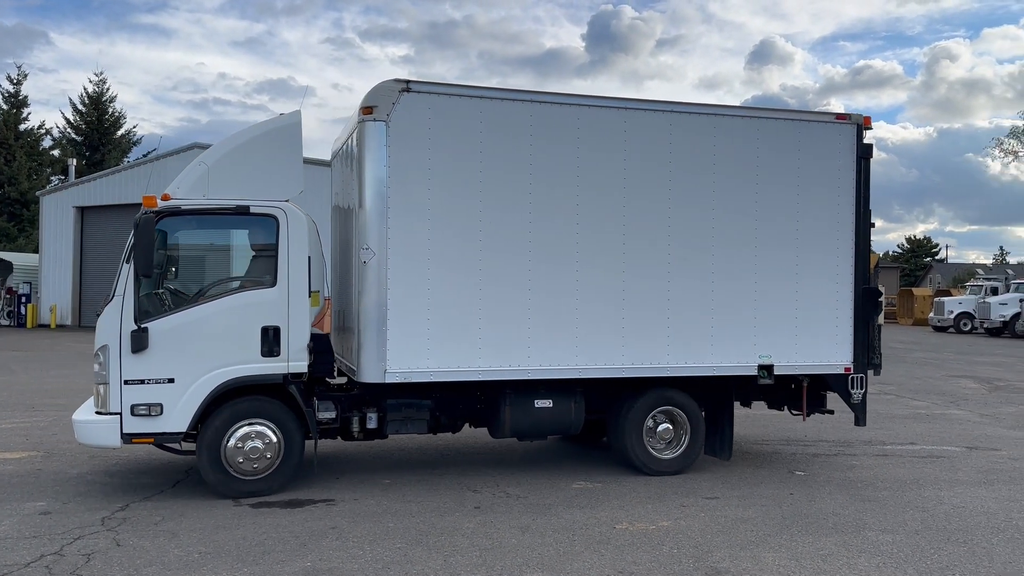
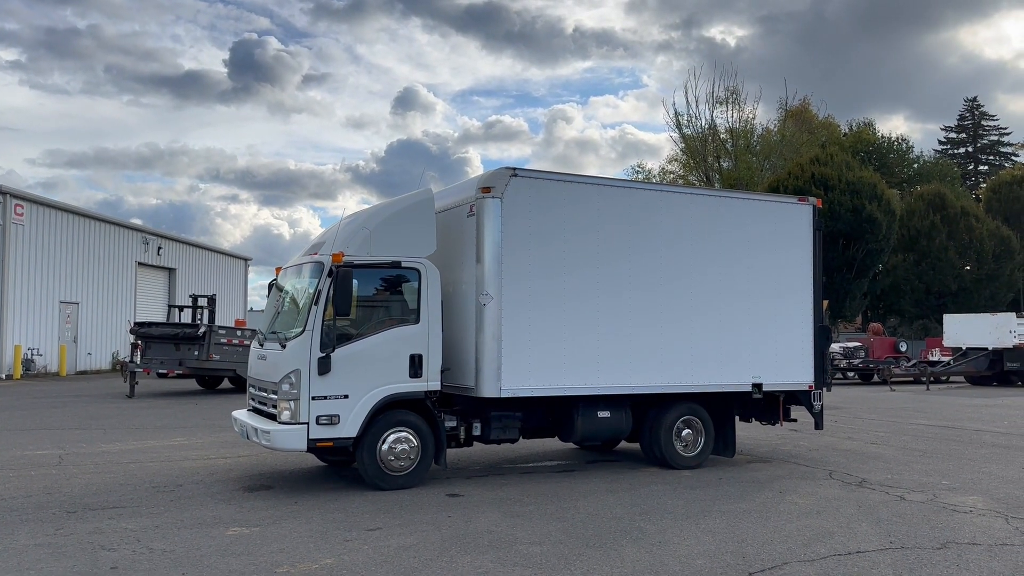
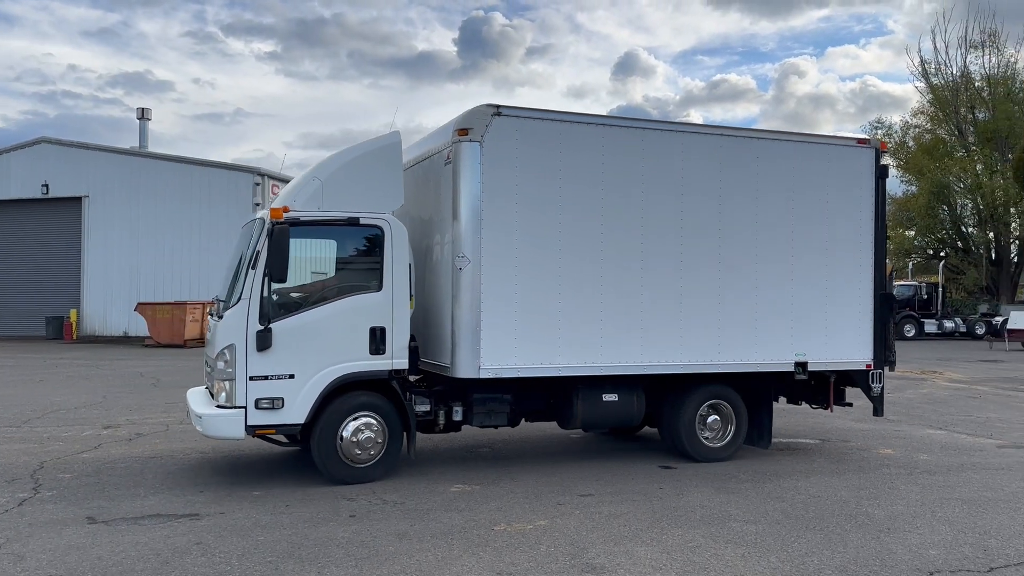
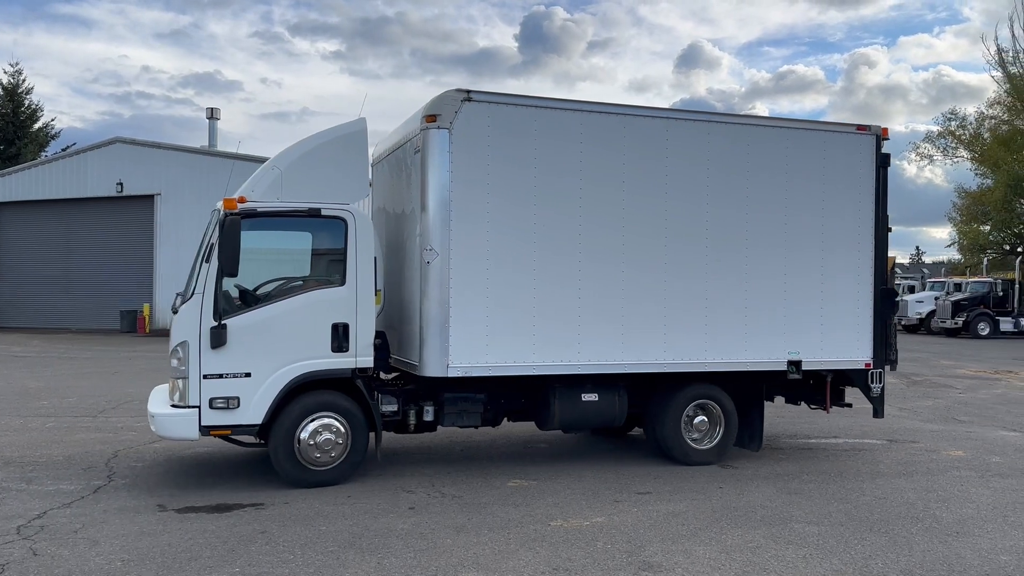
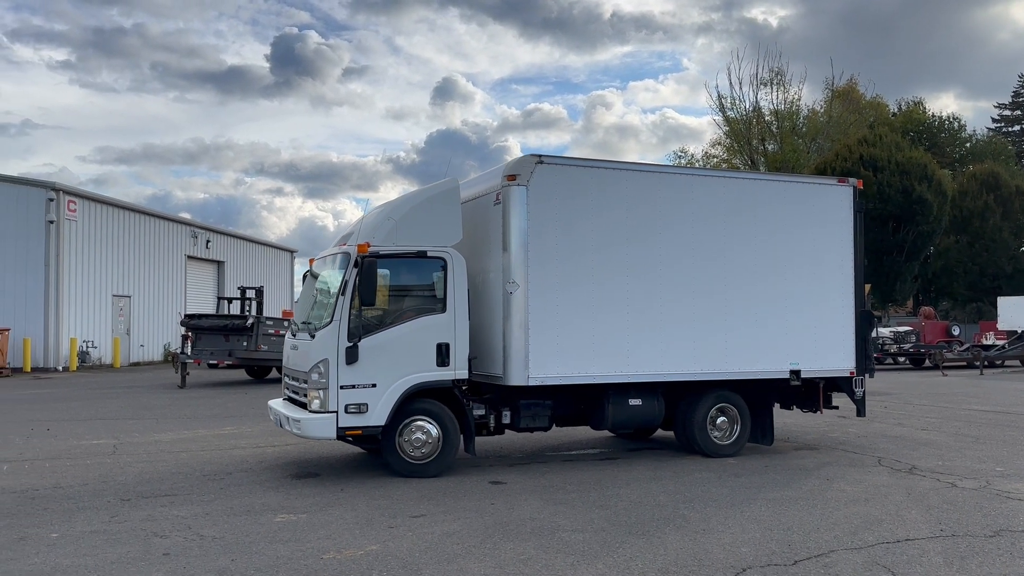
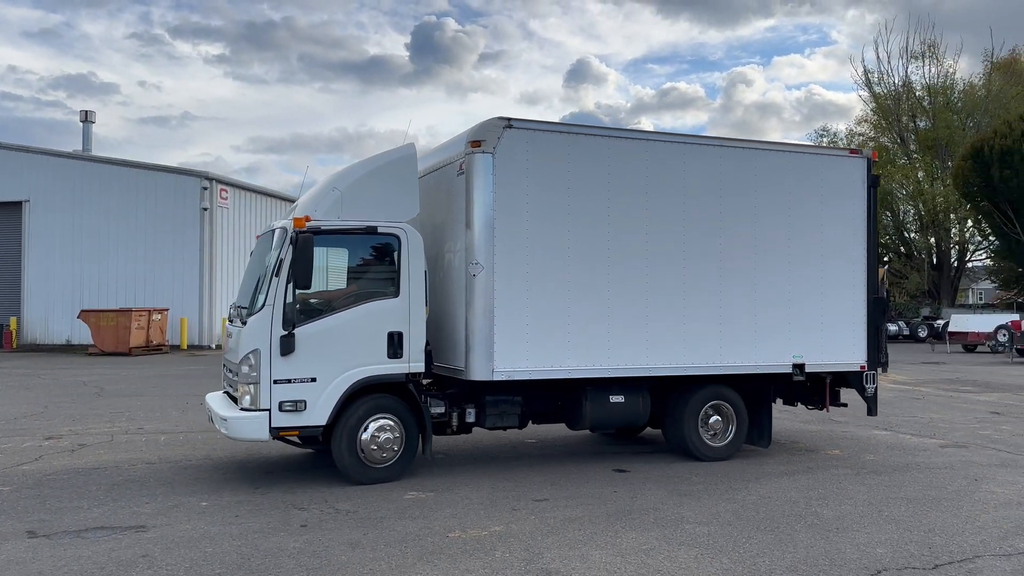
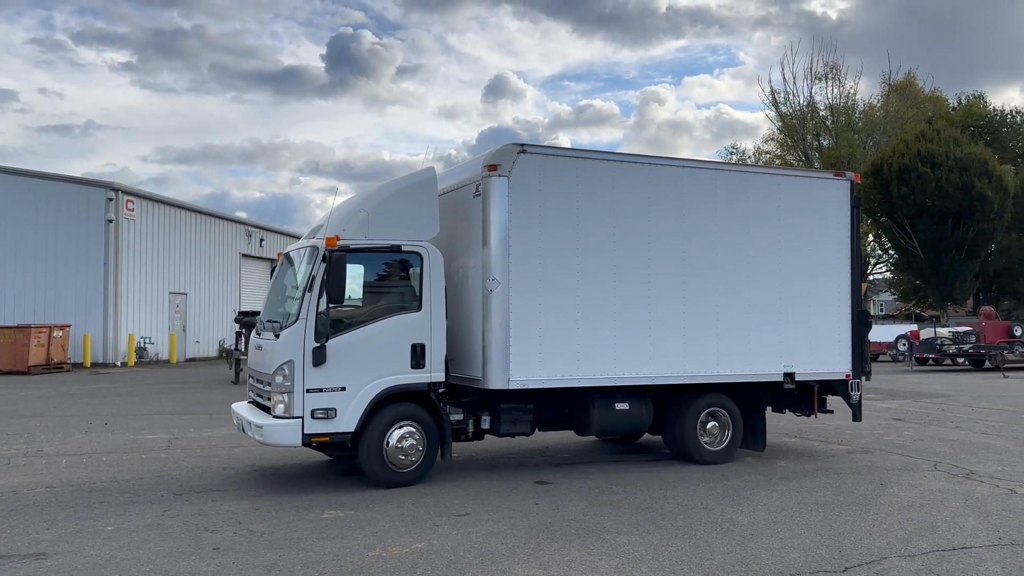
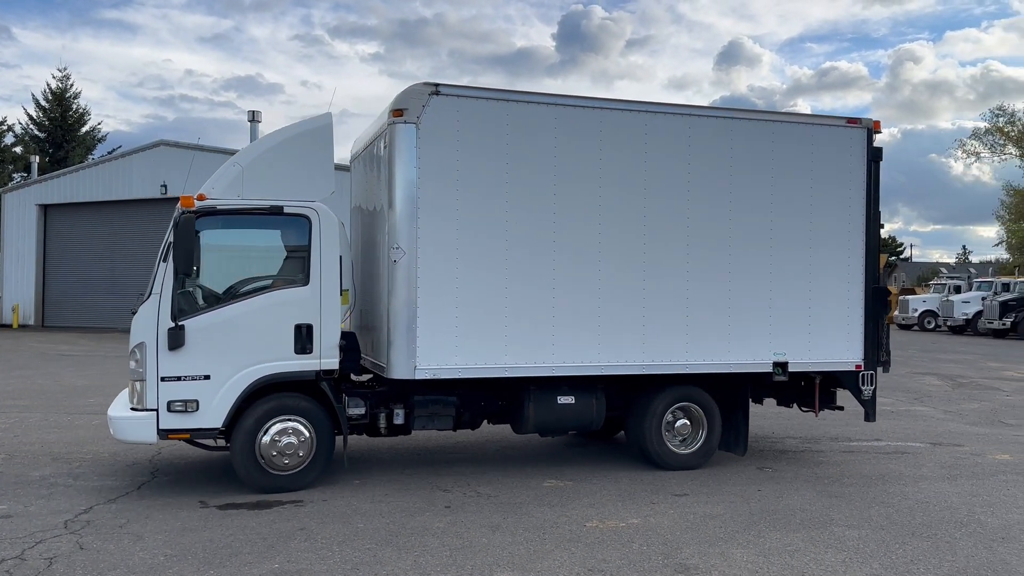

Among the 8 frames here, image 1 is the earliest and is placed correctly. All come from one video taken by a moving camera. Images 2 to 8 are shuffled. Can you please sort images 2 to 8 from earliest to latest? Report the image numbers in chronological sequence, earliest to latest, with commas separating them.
8, 4, 3, 6, 7, 2, 5
